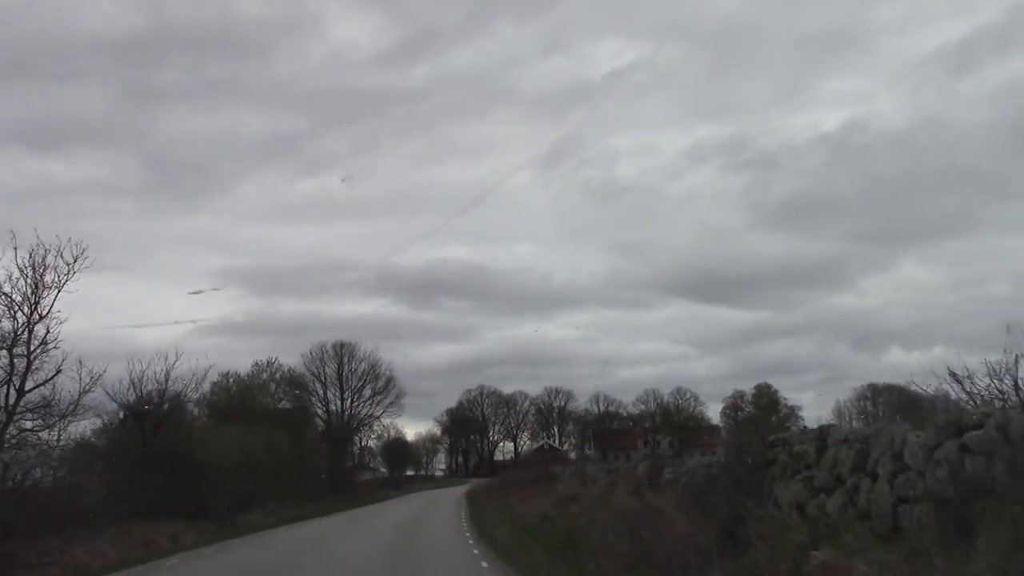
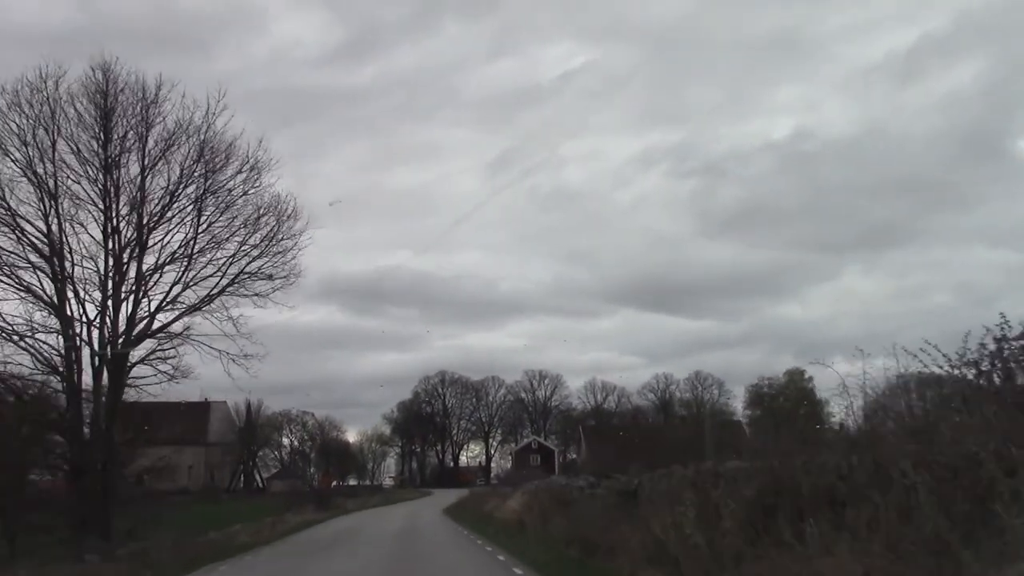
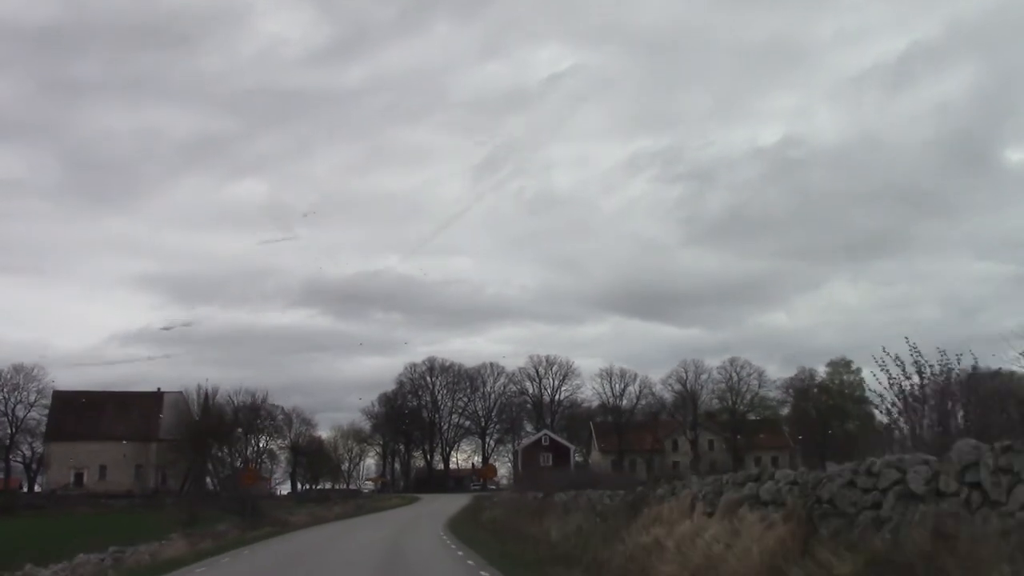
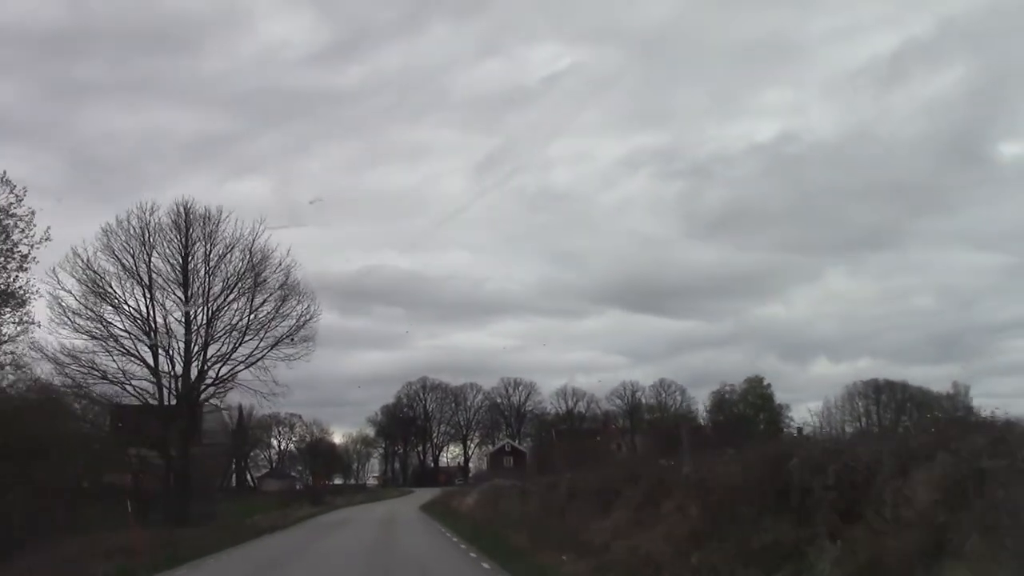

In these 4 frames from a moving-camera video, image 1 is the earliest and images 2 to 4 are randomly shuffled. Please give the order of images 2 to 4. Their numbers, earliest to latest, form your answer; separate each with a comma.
4, 2, 3
